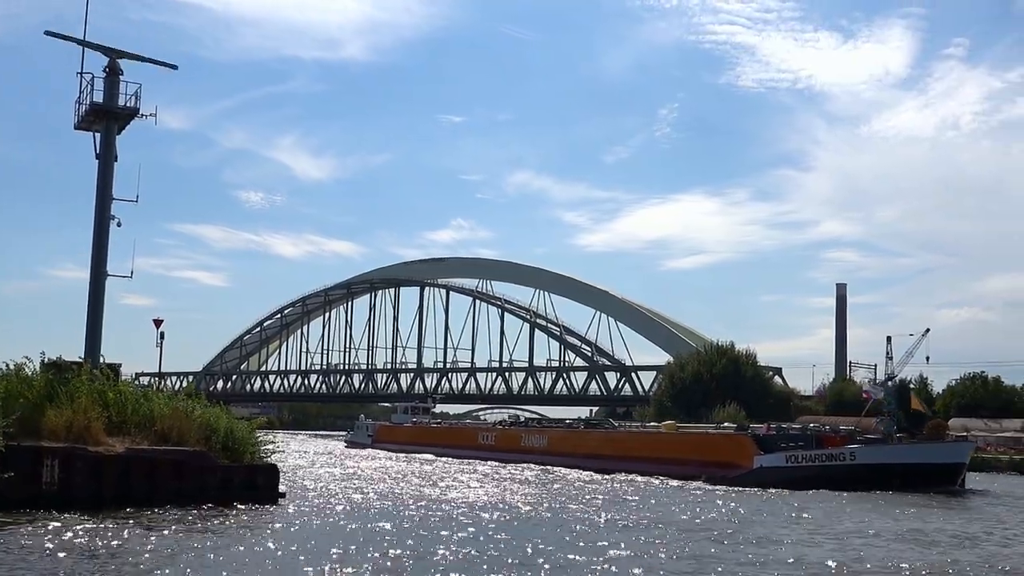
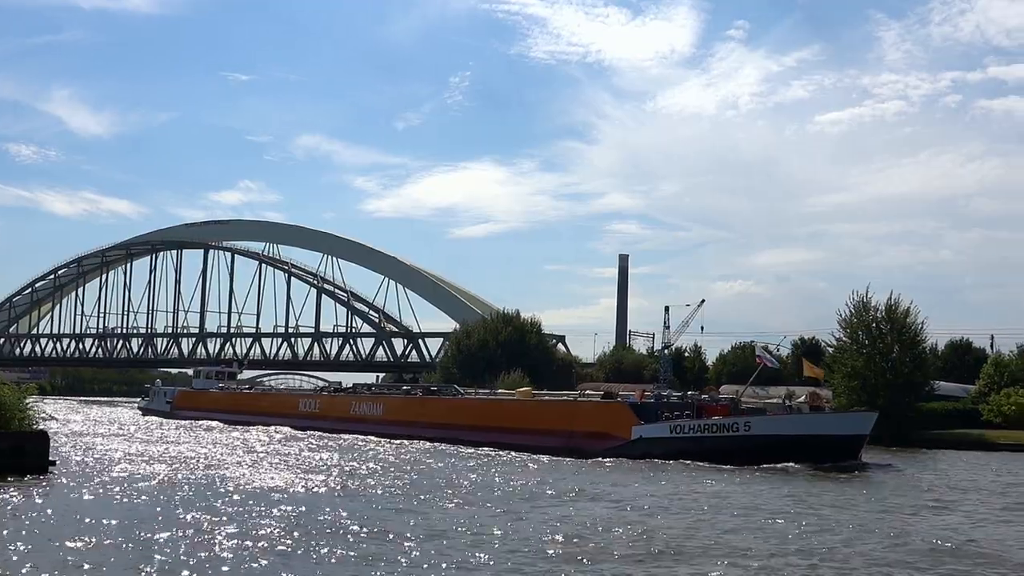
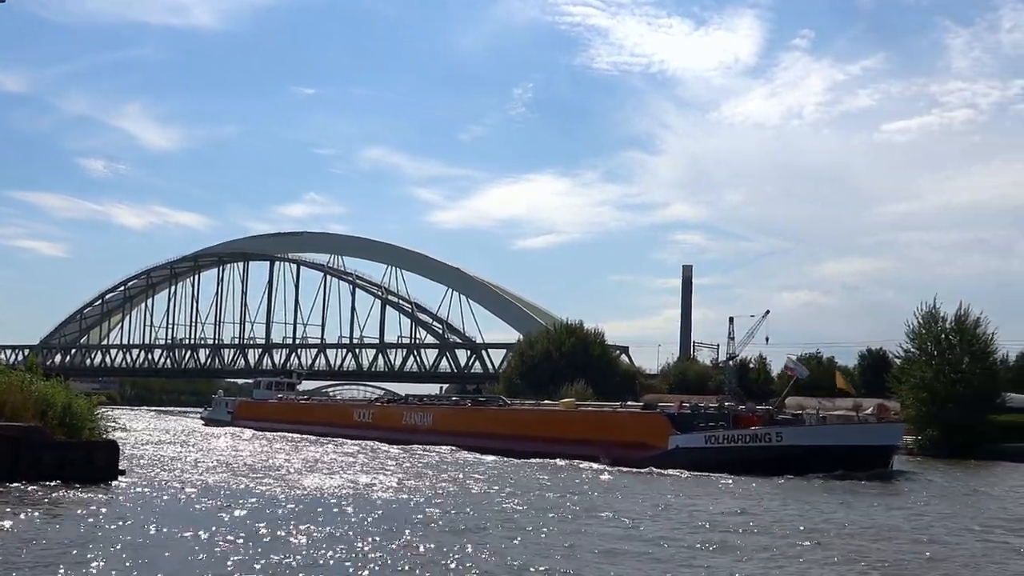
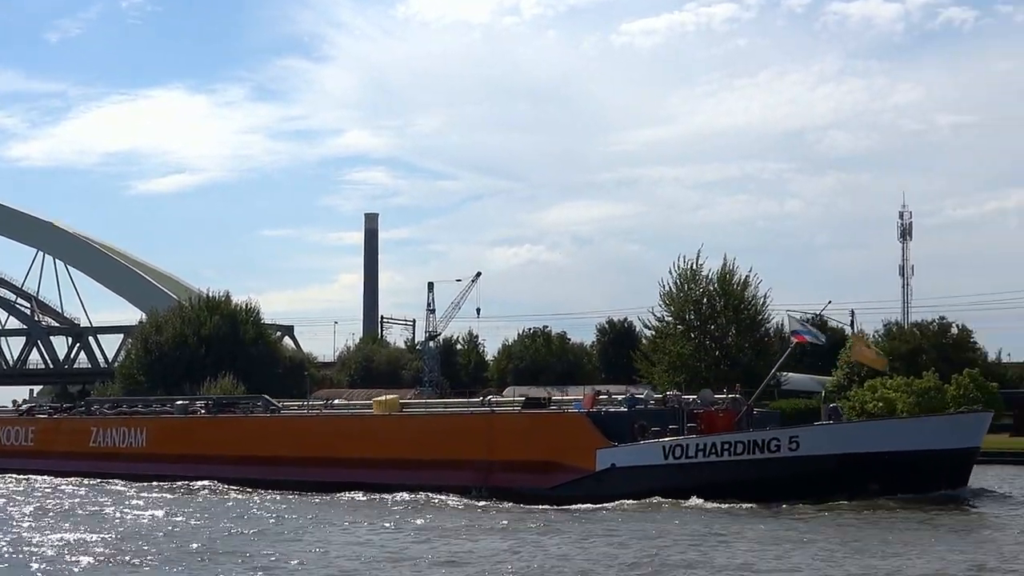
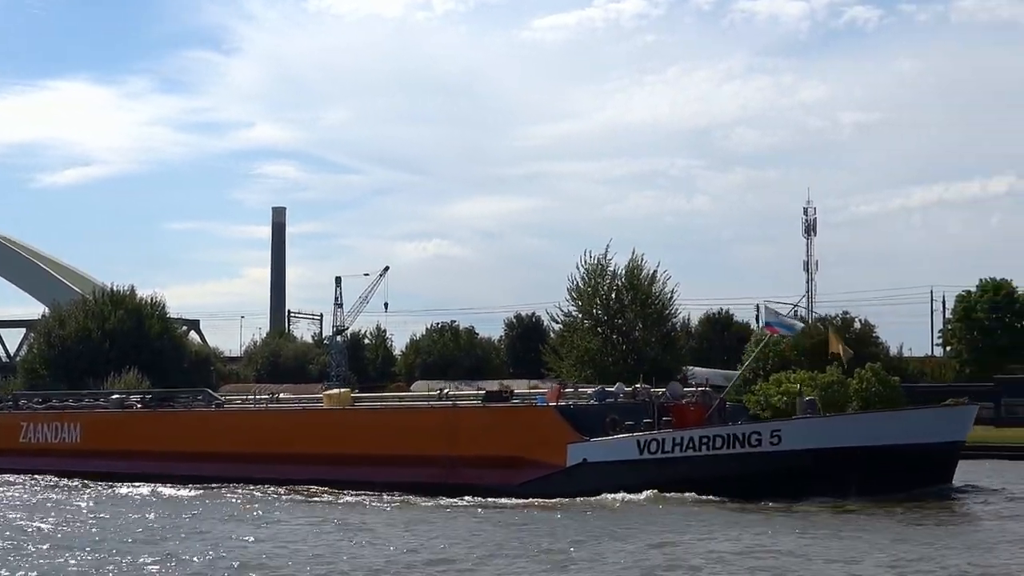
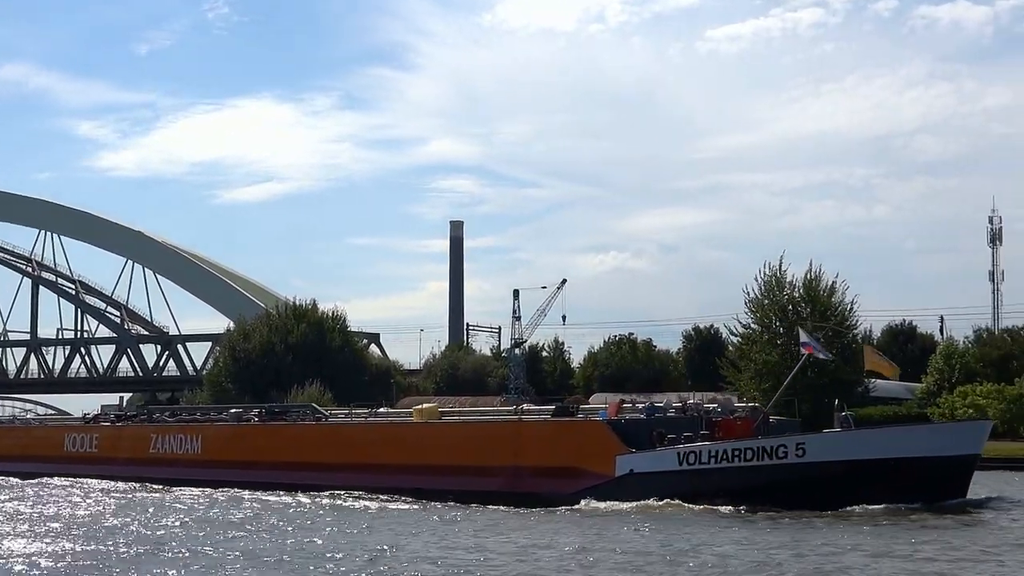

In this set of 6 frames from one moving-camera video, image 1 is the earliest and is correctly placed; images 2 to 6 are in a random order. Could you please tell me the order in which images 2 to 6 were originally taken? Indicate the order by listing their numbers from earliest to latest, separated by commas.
3, 2, 6, 4, 5
